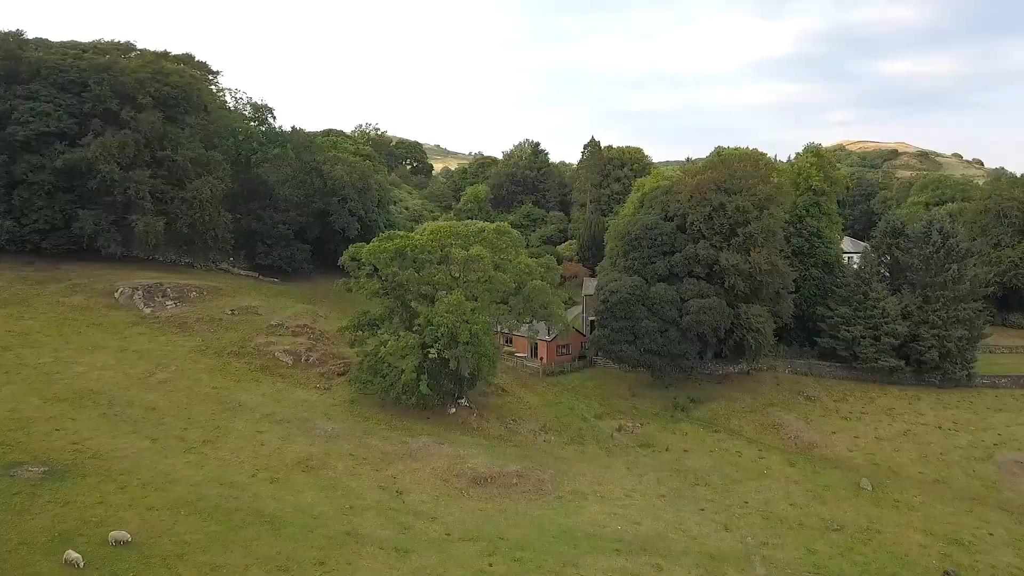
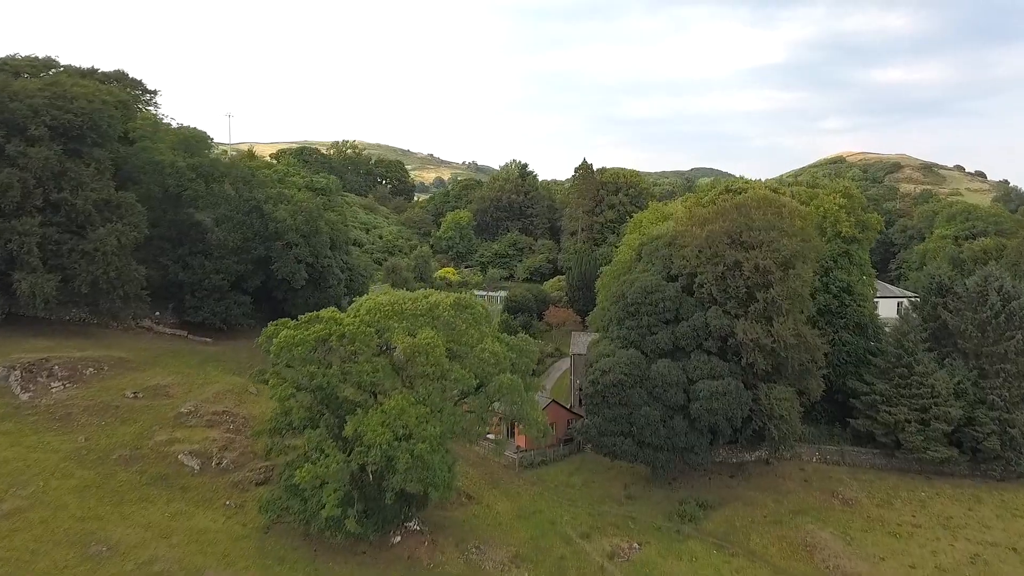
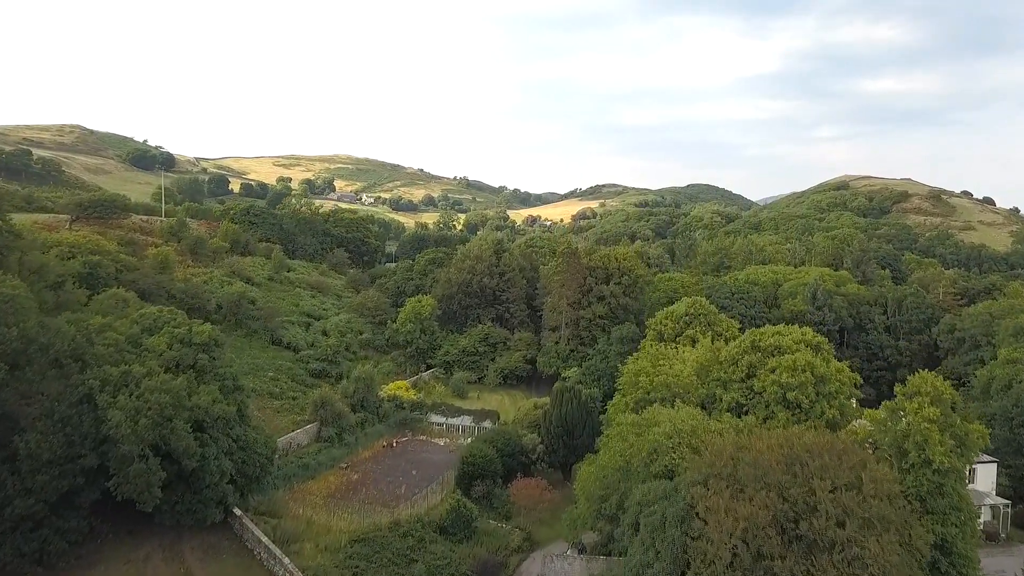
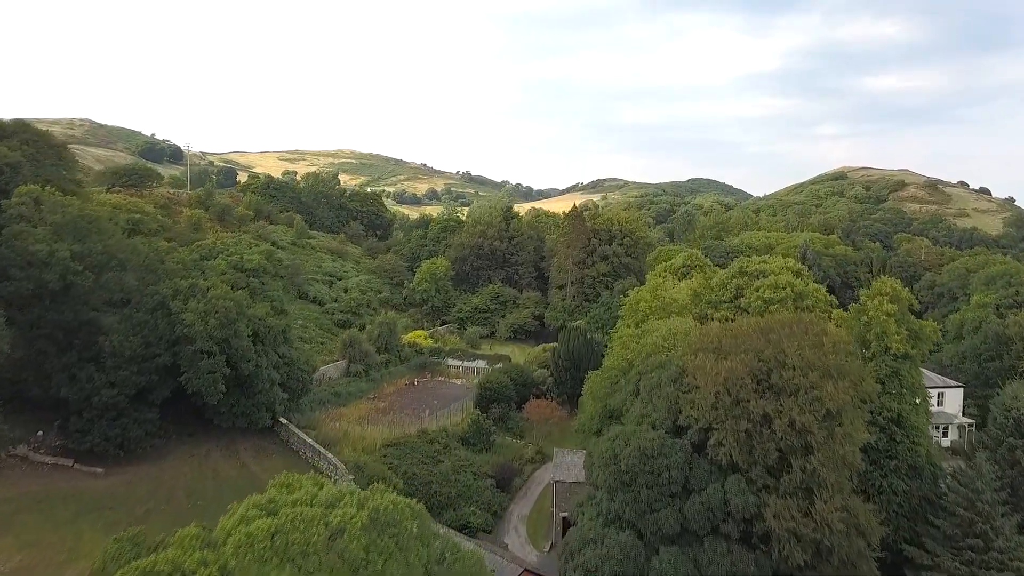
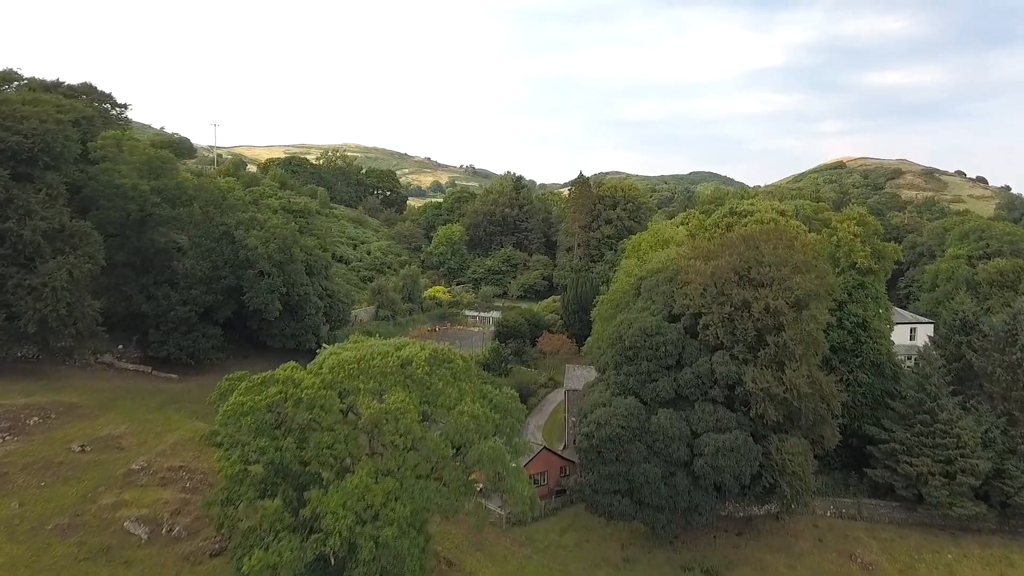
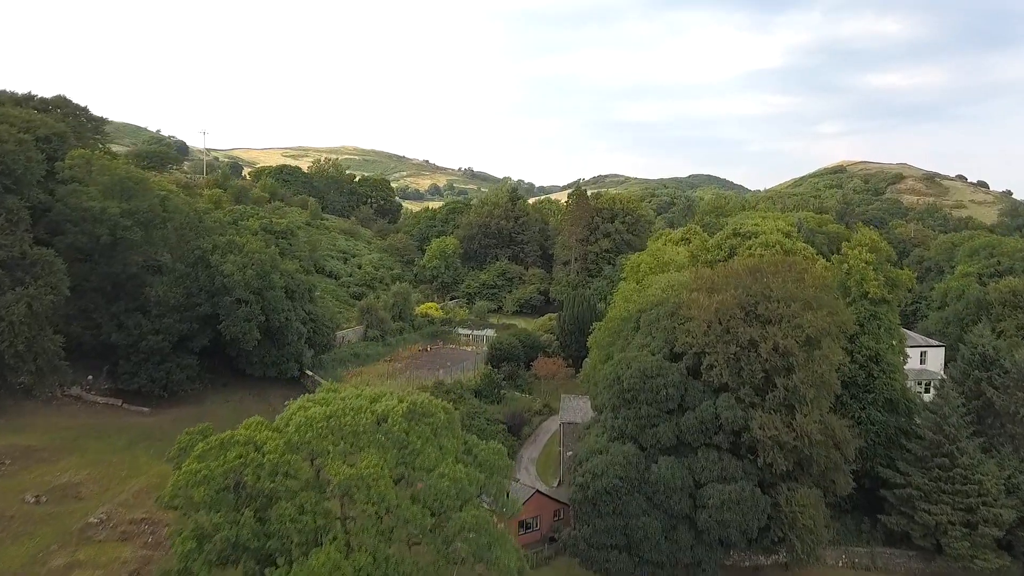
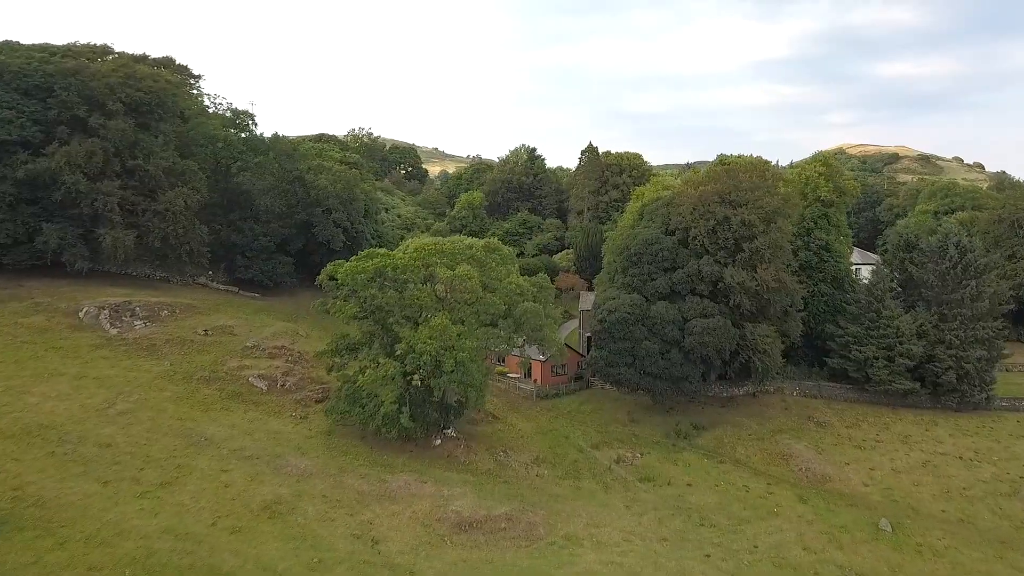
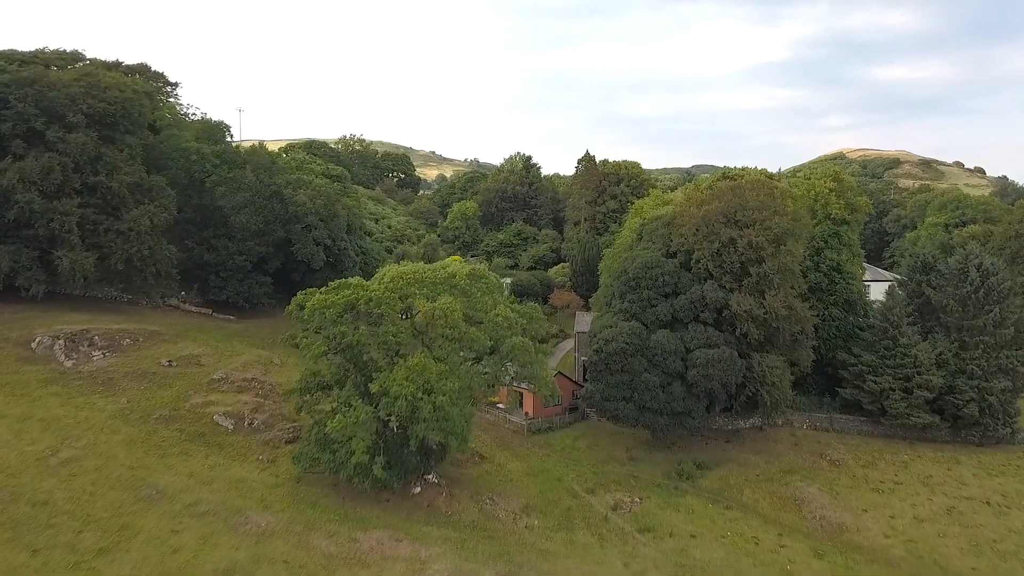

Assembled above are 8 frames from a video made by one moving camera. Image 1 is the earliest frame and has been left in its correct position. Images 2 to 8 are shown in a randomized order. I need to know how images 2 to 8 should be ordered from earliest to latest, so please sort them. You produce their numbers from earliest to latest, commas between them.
7, 8, 2, 5, 6, 4, 3
